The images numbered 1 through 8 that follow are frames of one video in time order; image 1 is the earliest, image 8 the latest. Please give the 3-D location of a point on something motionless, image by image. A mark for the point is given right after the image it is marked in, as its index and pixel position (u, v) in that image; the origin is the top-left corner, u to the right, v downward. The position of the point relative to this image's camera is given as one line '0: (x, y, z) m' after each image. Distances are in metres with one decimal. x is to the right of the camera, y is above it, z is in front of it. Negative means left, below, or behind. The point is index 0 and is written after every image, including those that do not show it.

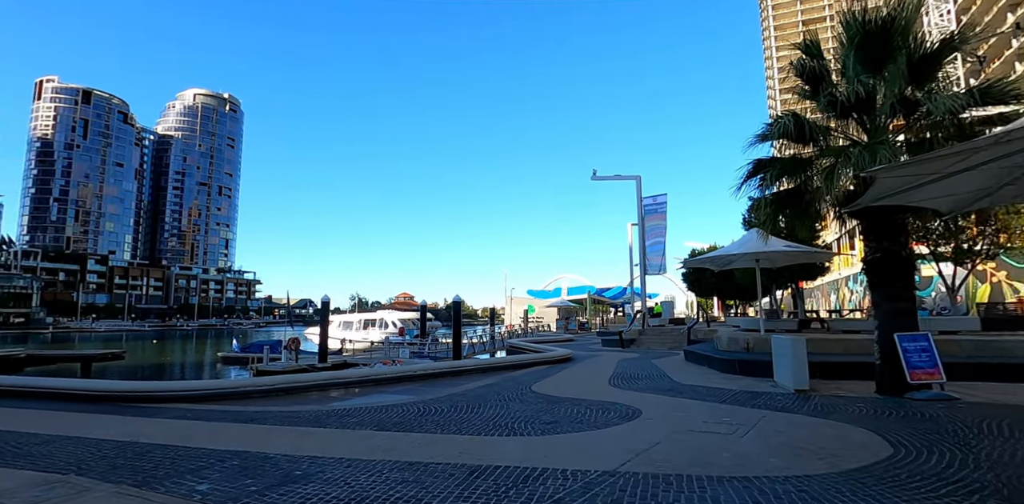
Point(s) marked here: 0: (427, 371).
0: (-2.8, -3.8, +16.0) m
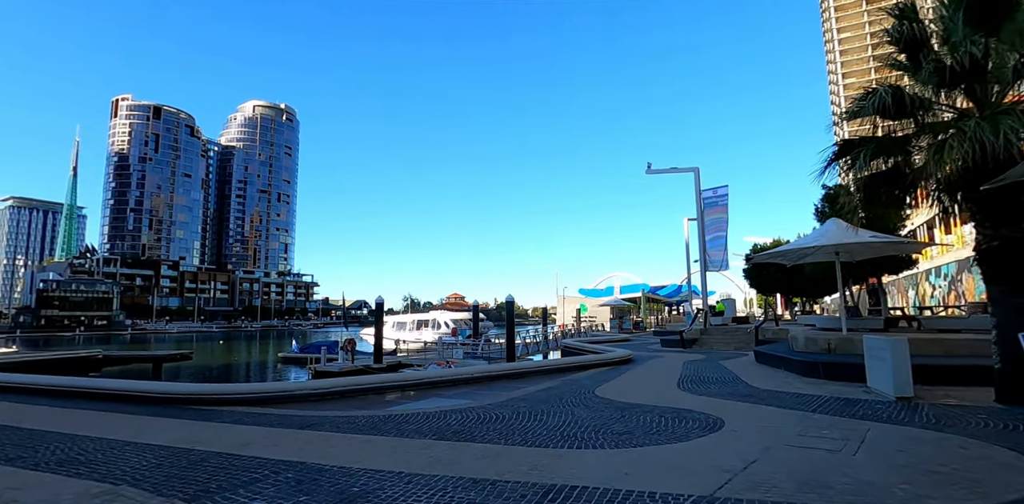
0: (-0.9, -3.7, +15.4) m
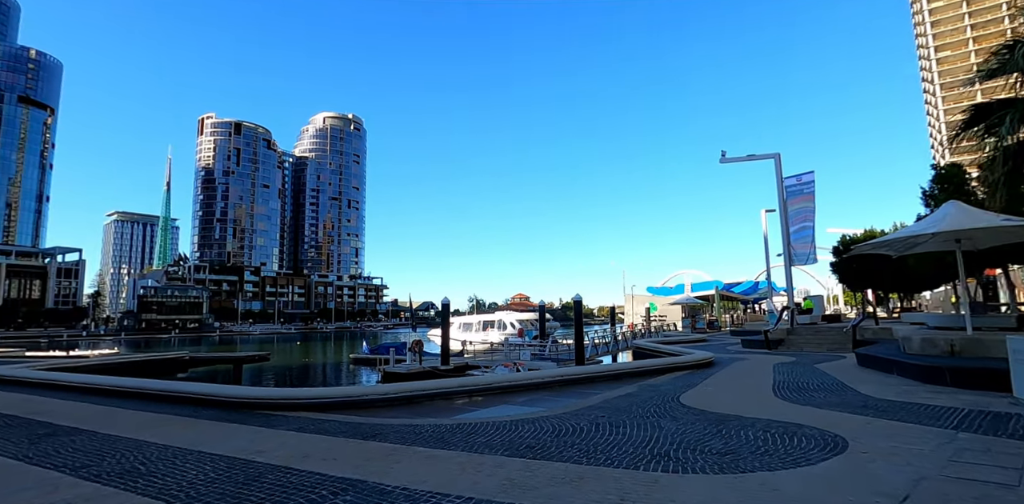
0: (+1.2, -3.6, +14.5) m
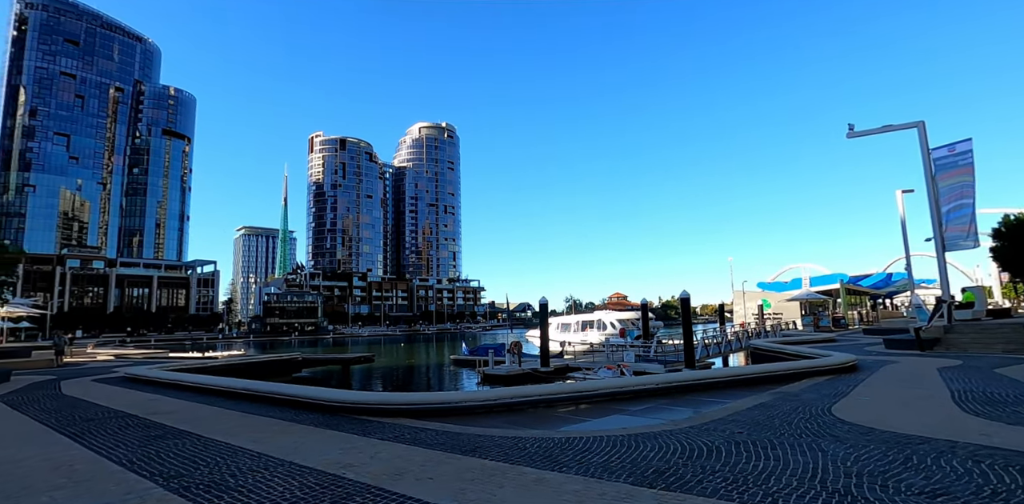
0: (+4.0, -3.3, +12.8) m
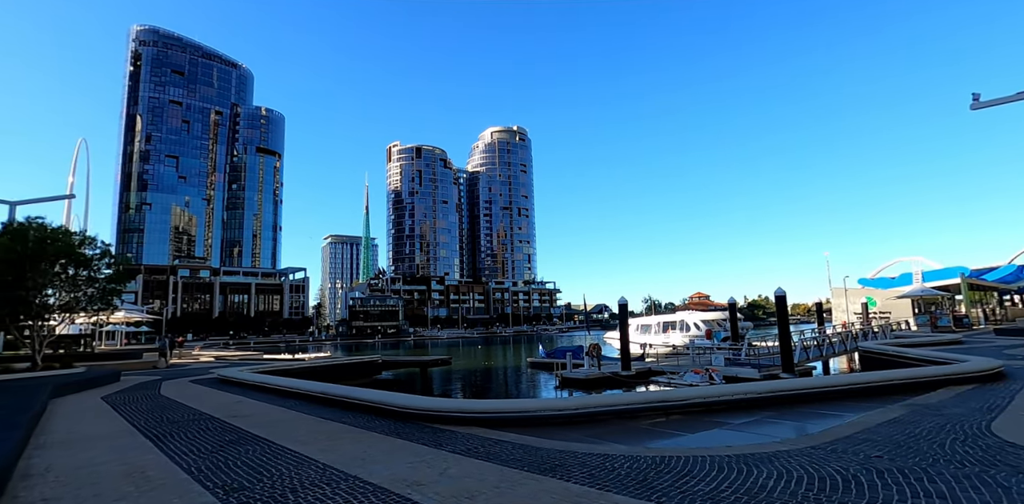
0: (+5.8, -3.1, +11.3) m
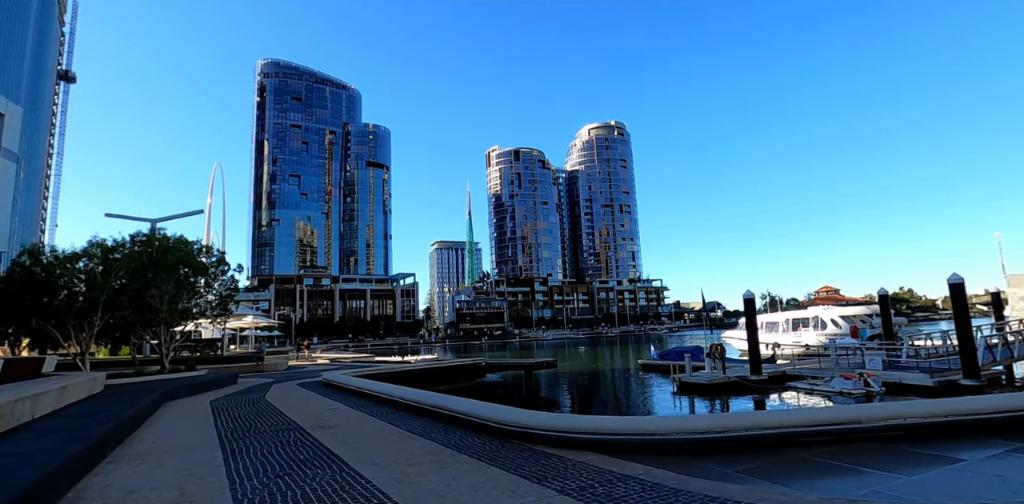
0: (+7.9, -2.6, +8.1) m
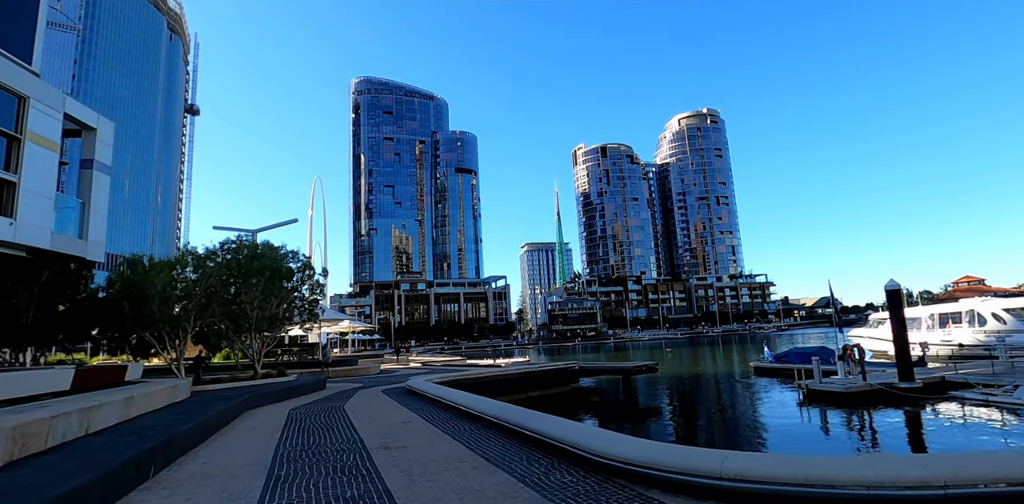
0: (+9.0, -2.0, +4.9) m
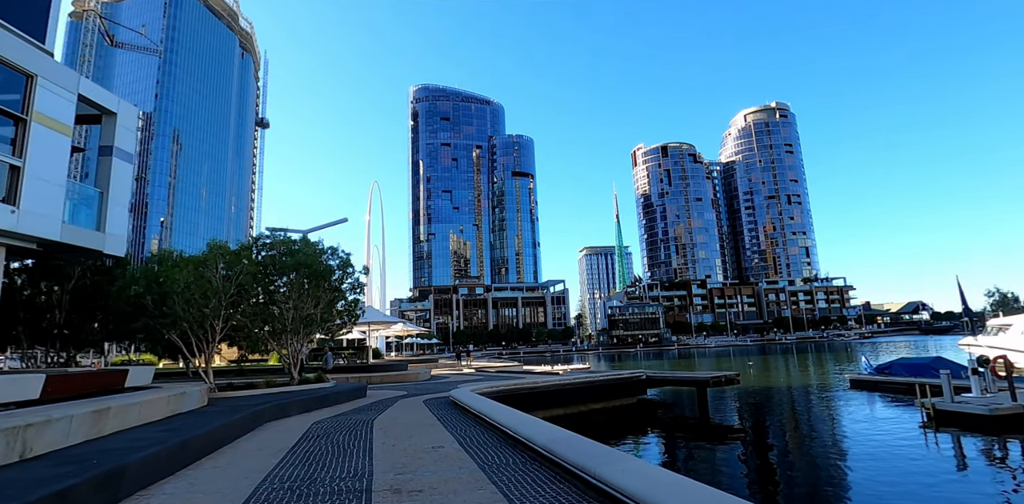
0: (+9.2, -1.5, +1.7) m
